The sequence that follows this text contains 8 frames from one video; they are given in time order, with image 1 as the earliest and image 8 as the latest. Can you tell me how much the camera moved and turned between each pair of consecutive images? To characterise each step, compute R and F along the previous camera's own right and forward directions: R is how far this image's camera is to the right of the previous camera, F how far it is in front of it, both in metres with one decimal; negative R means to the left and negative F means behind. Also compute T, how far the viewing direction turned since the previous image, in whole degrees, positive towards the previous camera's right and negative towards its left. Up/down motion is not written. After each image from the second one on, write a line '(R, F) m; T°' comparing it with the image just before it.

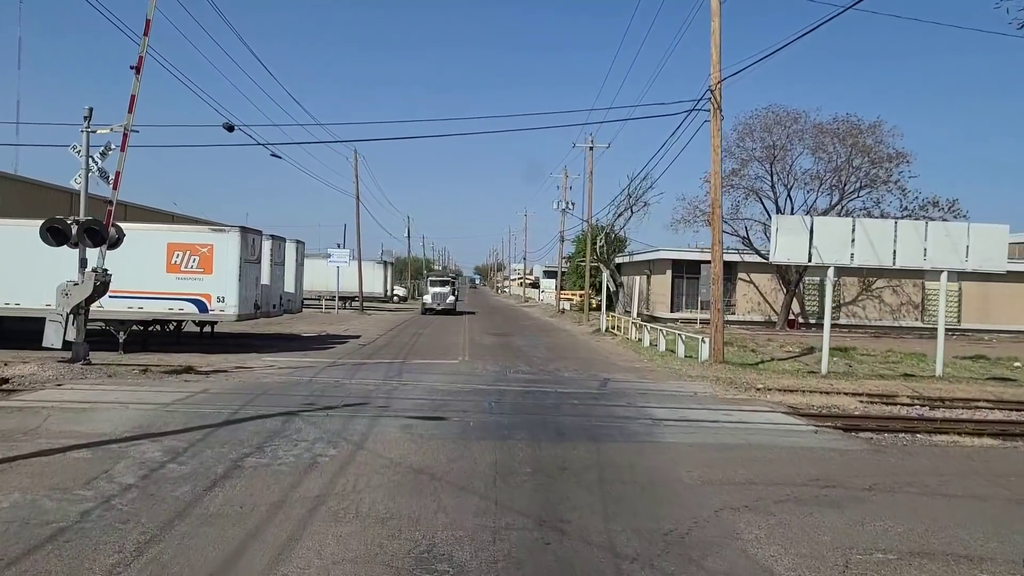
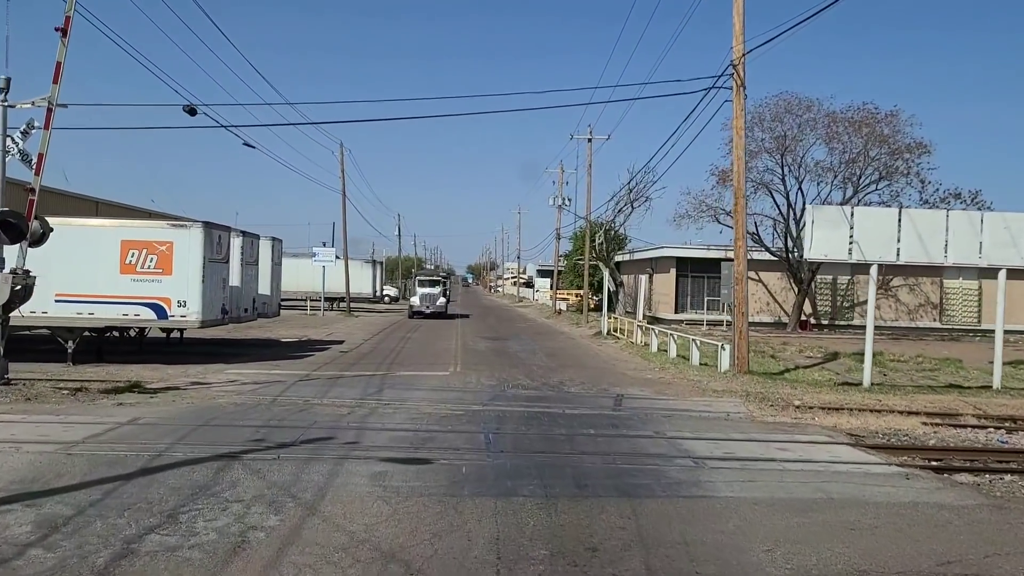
(-0.1, +2.3) m; 0°
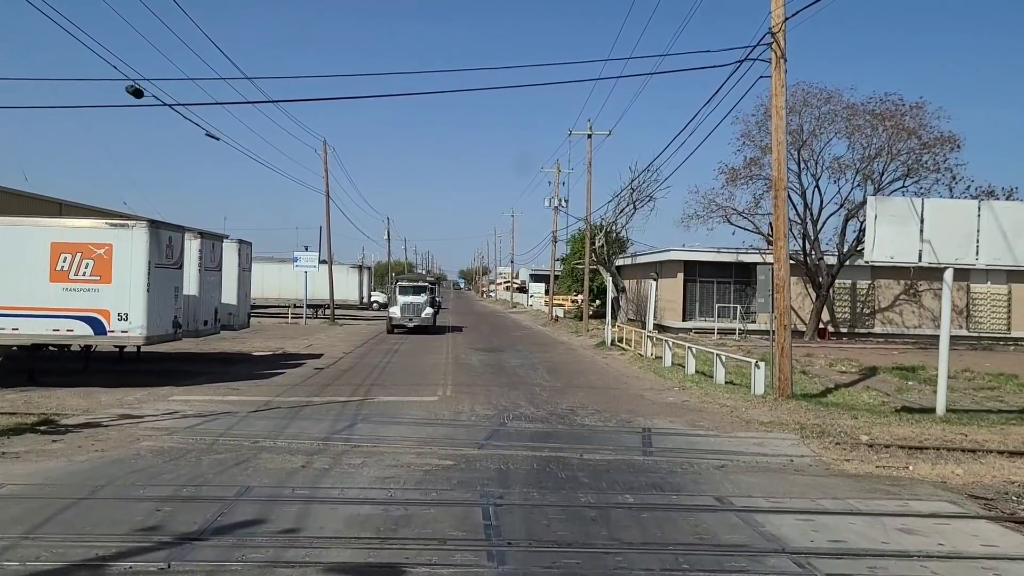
(-0.1, +2.7) m; +1°
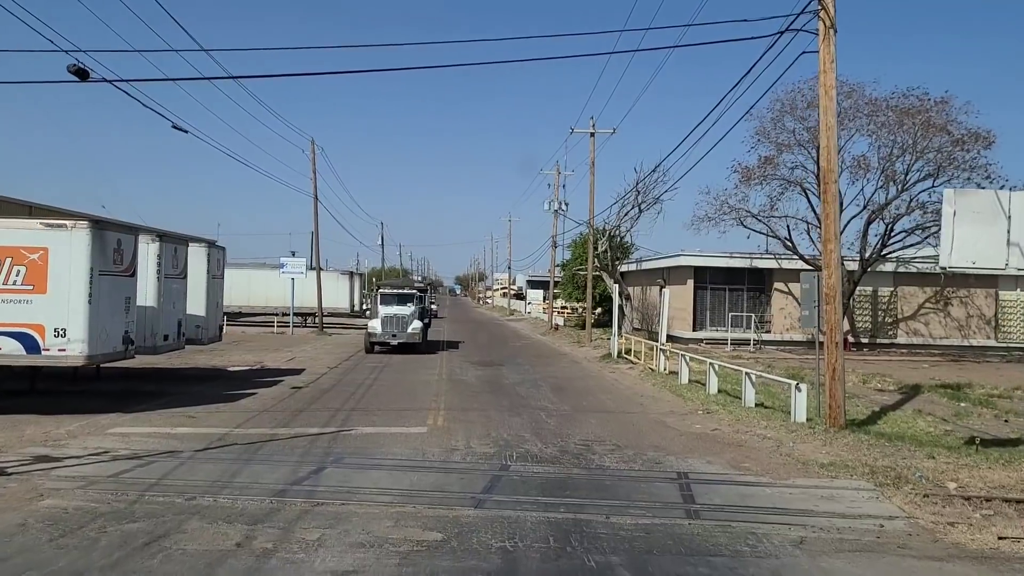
(-0.1, +2.2) m; 0°
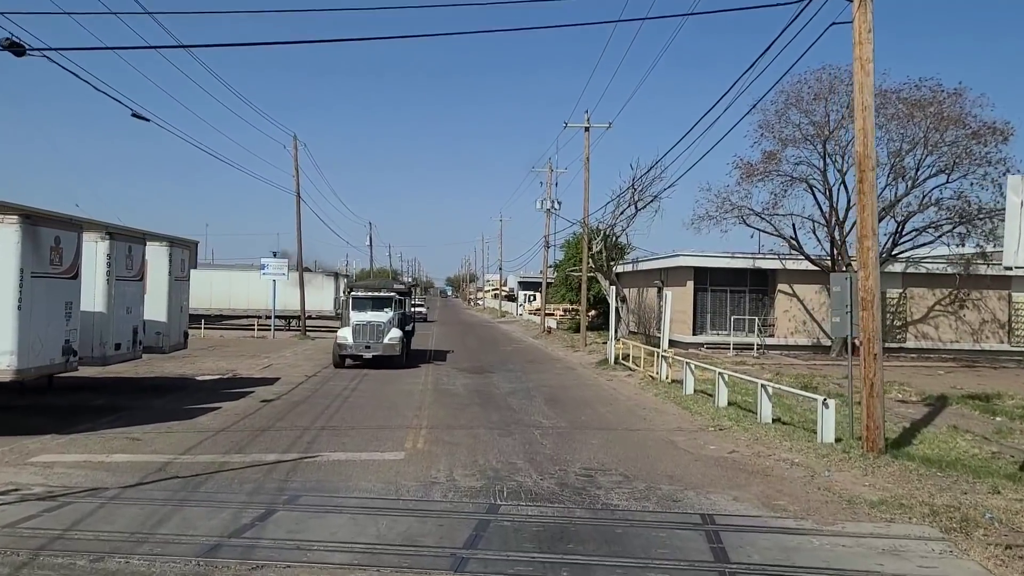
(0.0, +1.6) m; +1°
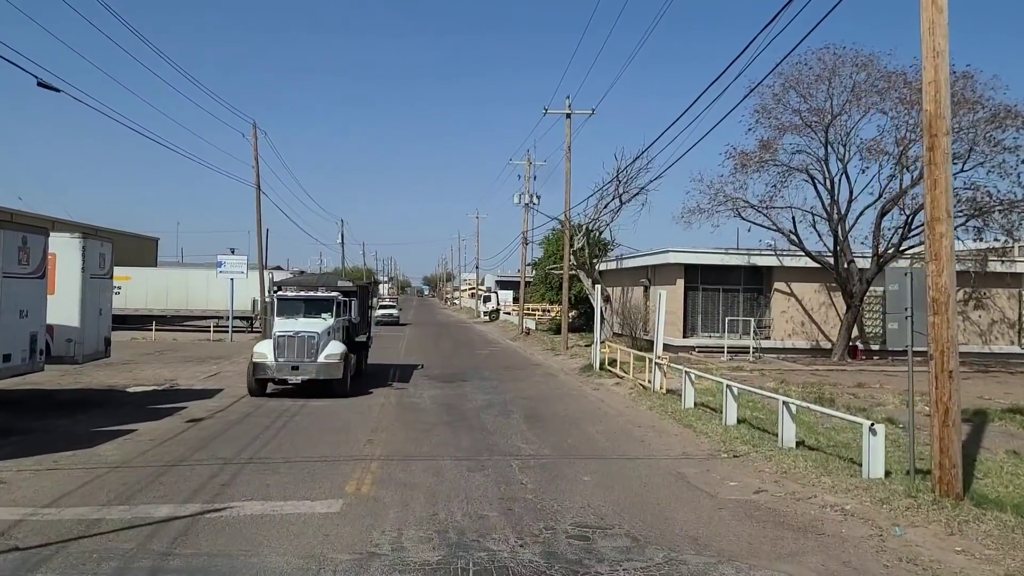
(+0.1, +2.5) m; +1°
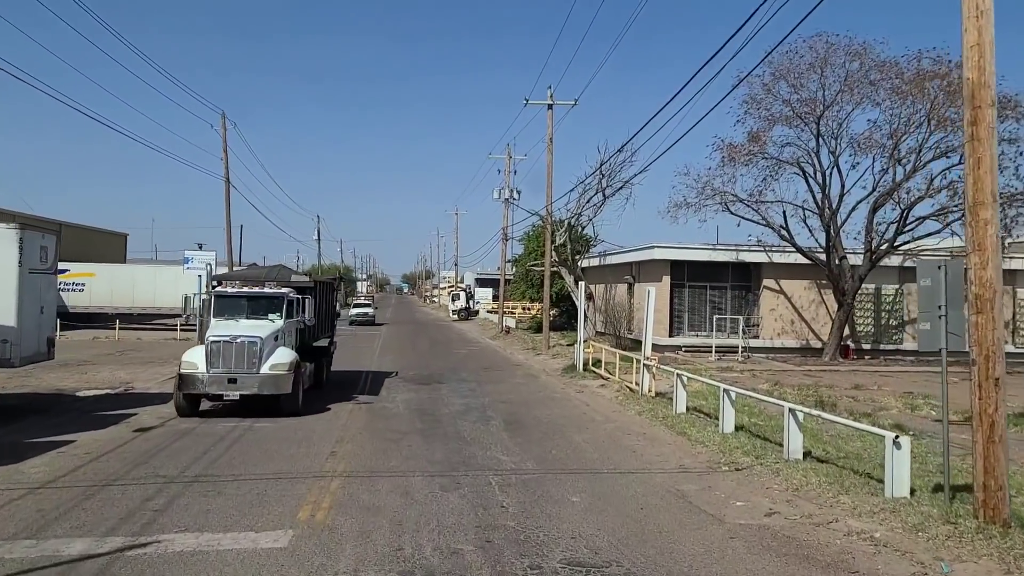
(0.0, +1.2) m; +1°
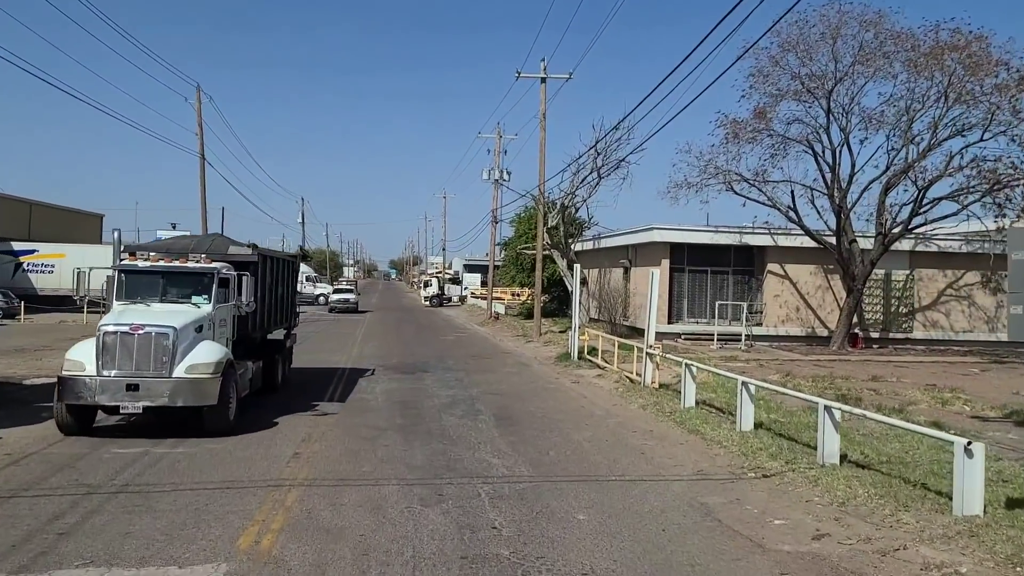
(-0.1, +1.6) m; +1°
